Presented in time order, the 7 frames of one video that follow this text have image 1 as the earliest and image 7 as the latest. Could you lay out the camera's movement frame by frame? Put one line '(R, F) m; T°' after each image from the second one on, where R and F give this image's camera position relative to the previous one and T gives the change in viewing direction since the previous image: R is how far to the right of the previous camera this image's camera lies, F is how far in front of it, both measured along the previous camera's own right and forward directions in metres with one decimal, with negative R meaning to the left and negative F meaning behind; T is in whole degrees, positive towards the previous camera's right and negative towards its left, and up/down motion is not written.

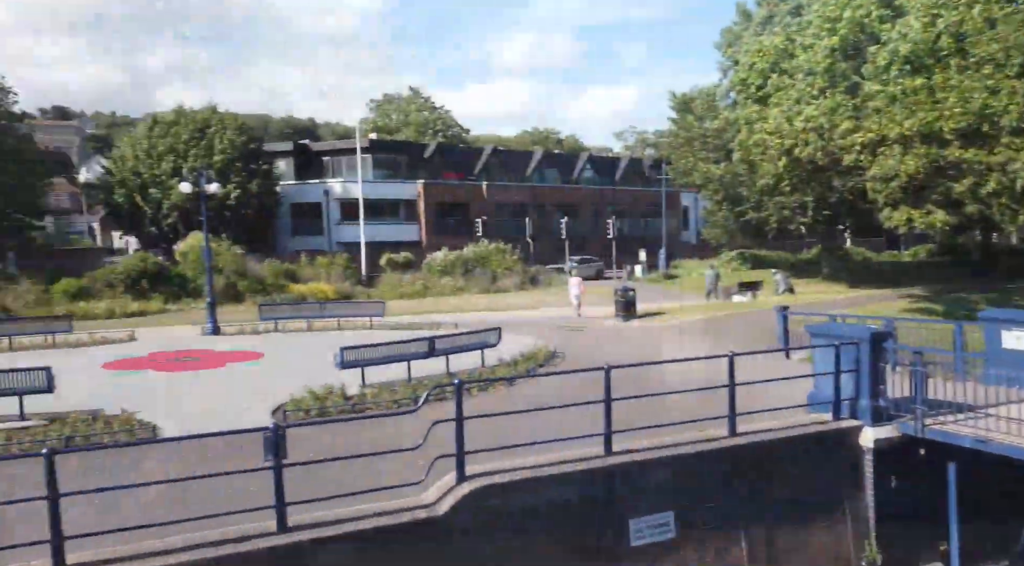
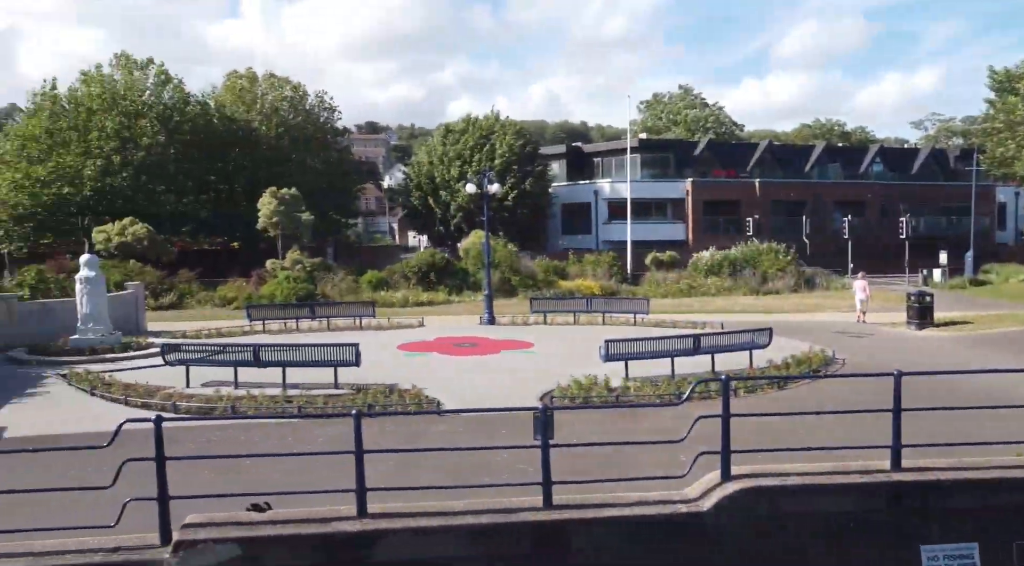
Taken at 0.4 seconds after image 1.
(0.0, -0.1) m; -19°
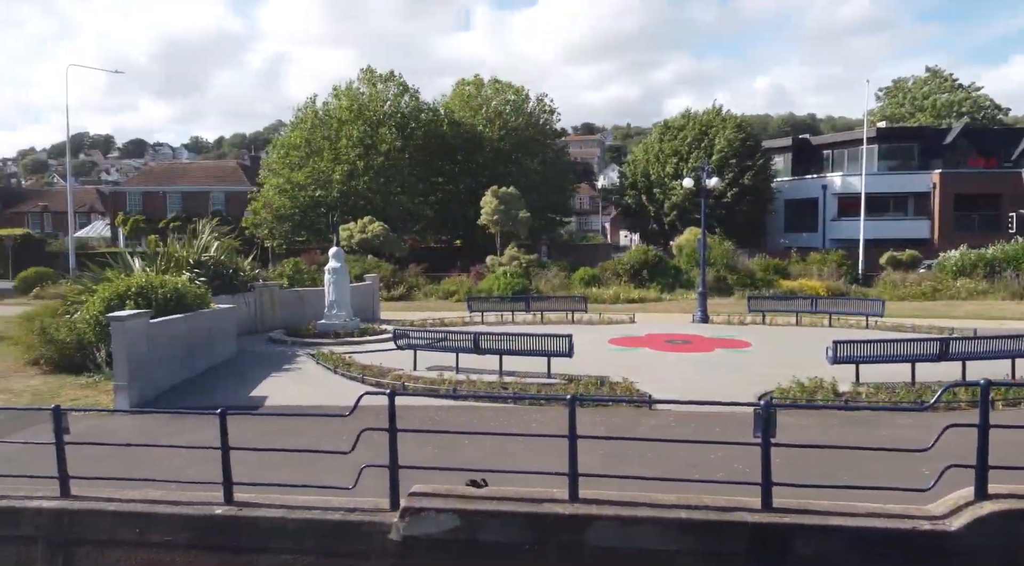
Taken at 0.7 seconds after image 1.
(0.0, 0.0) m; -16°
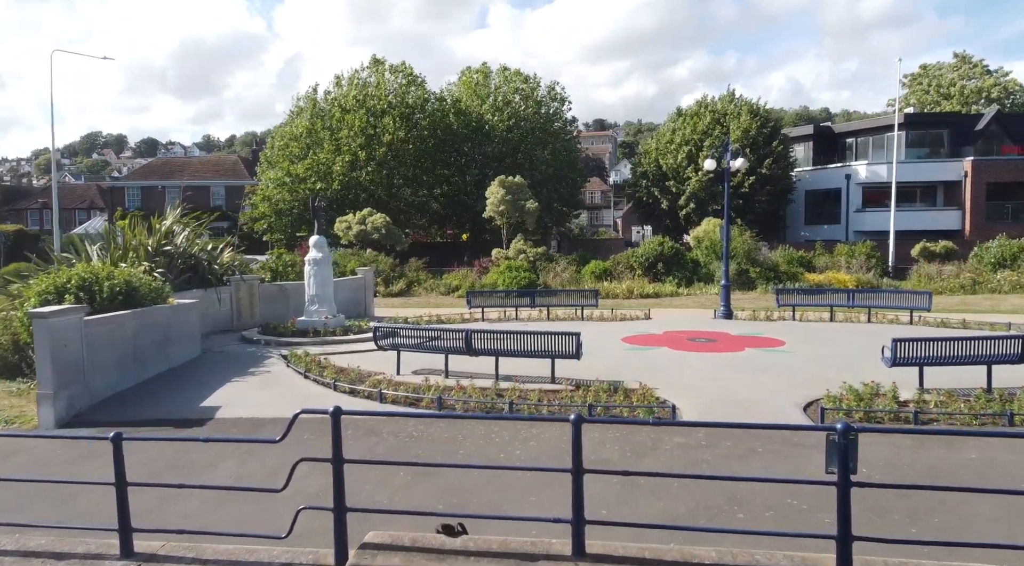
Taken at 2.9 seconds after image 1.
(+0.2, +1.8) m; -1°
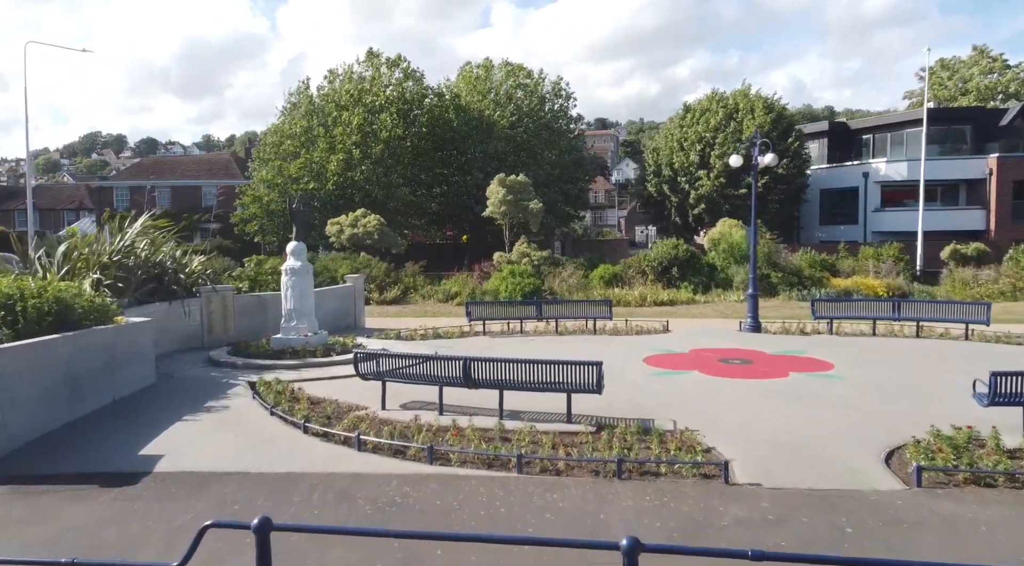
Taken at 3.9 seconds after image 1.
(-0.1, +1.9) m; 0°
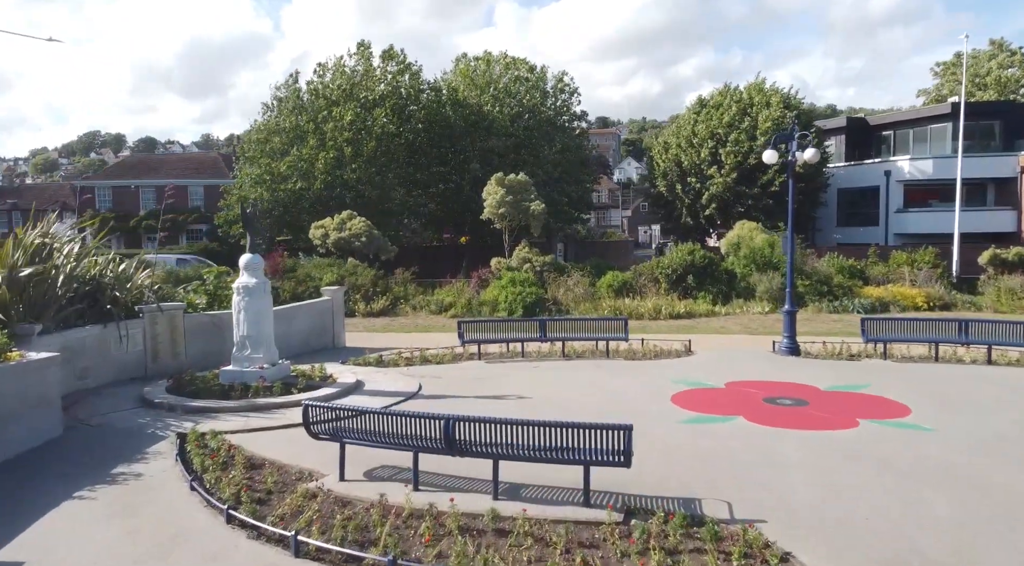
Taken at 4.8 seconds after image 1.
(0.0, +2.3) m; 0°
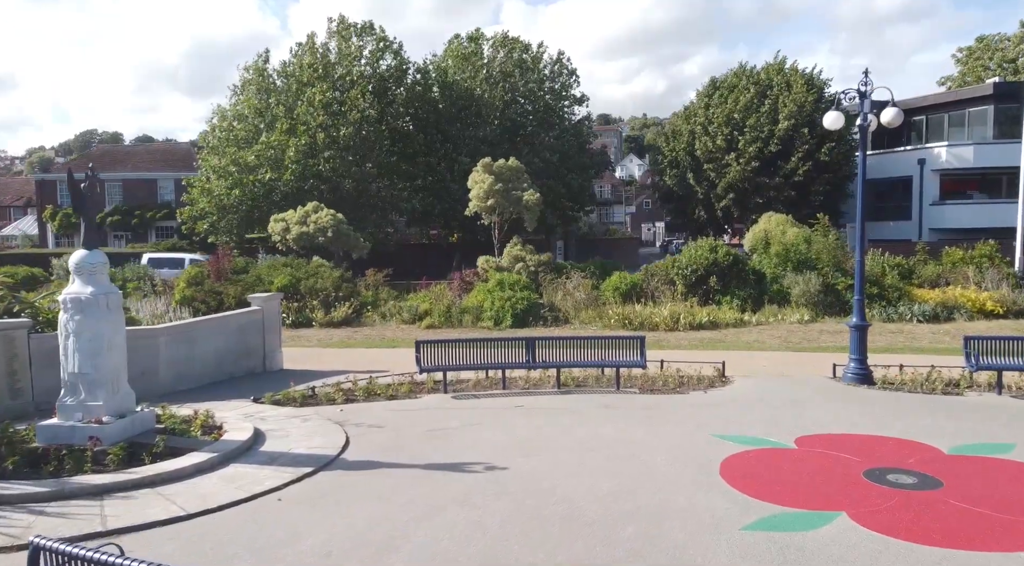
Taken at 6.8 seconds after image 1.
(+0.3, +3.7) m; 0°
